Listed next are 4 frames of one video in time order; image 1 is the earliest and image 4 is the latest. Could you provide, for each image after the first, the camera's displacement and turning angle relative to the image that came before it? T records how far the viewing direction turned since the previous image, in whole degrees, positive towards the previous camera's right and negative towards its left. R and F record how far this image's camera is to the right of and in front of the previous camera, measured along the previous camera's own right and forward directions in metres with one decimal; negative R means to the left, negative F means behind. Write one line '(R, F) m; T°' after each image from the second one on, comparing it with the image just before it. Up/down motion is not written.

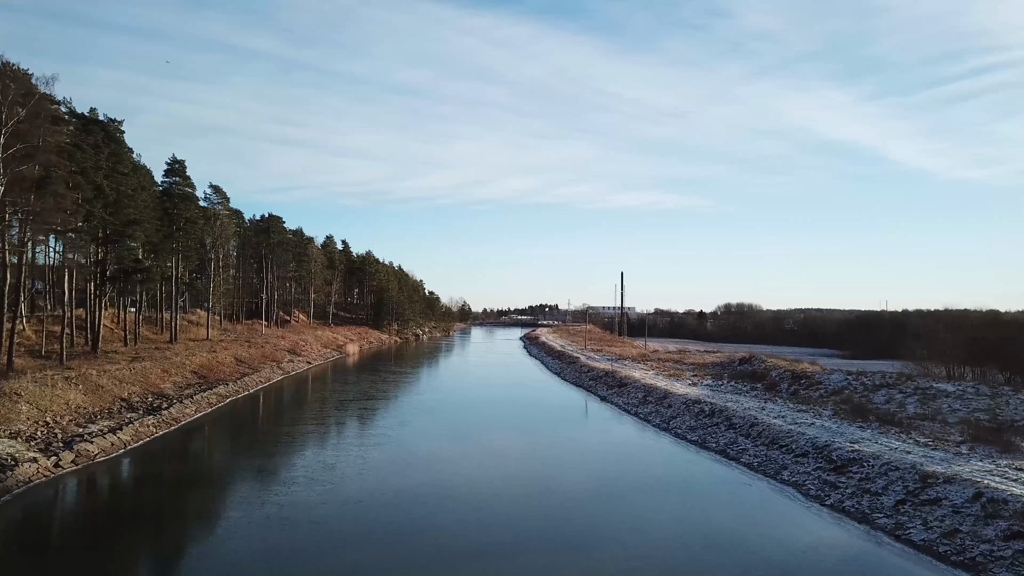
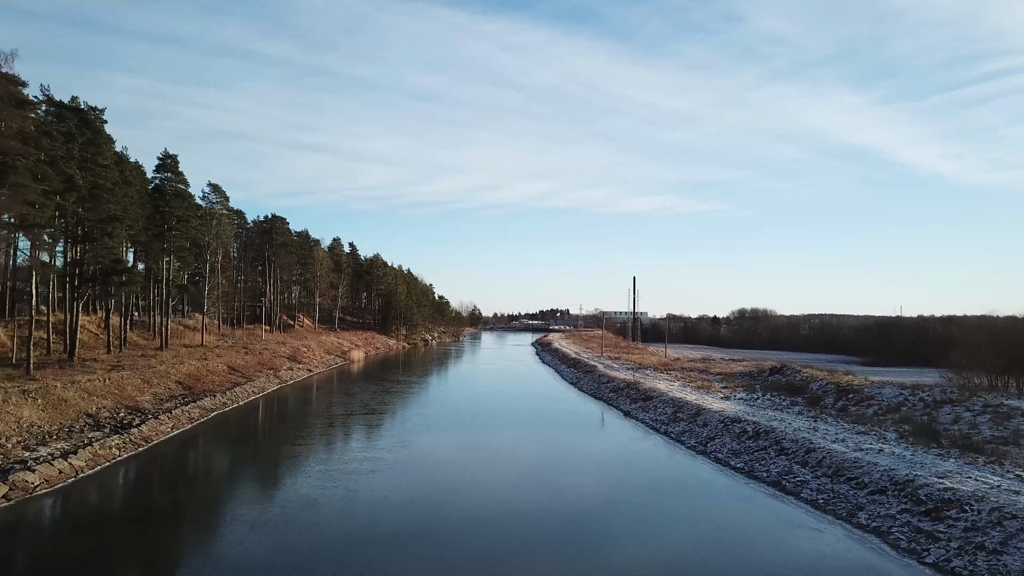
(-0.1, +2.2) m; -1°
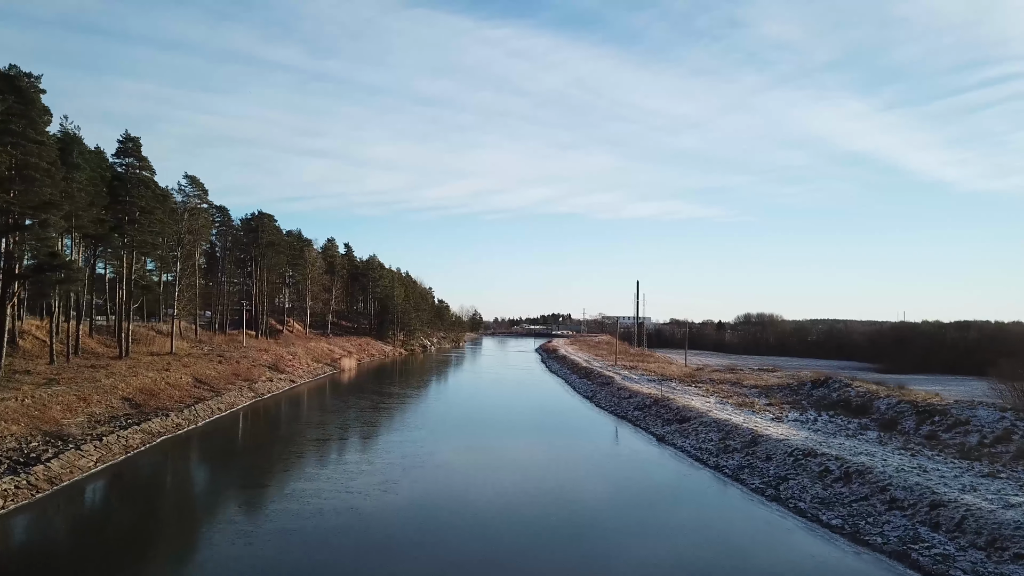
(-0.3, +3.7) m; 0°
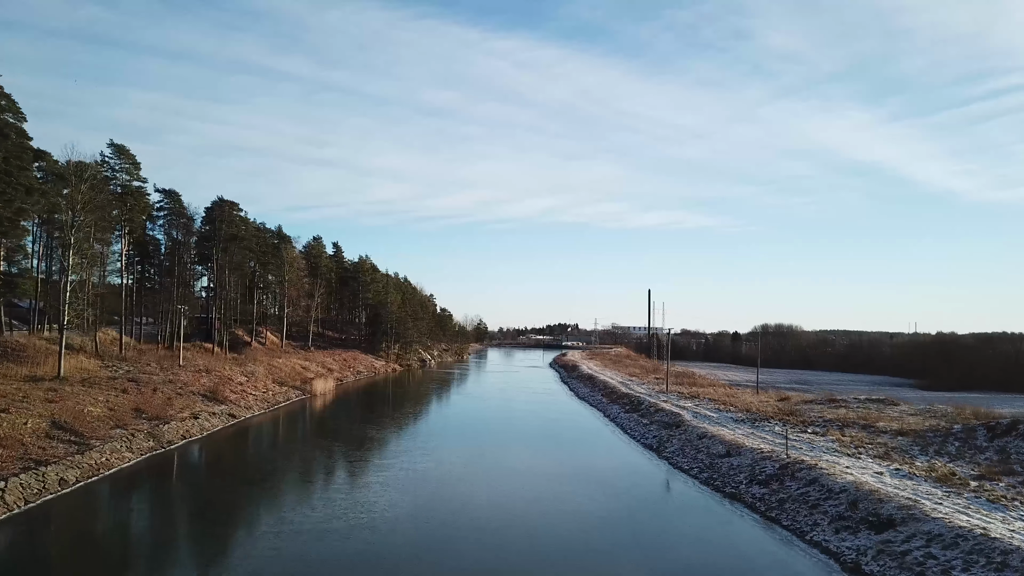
(-0.8, +8.9) m; 0°
